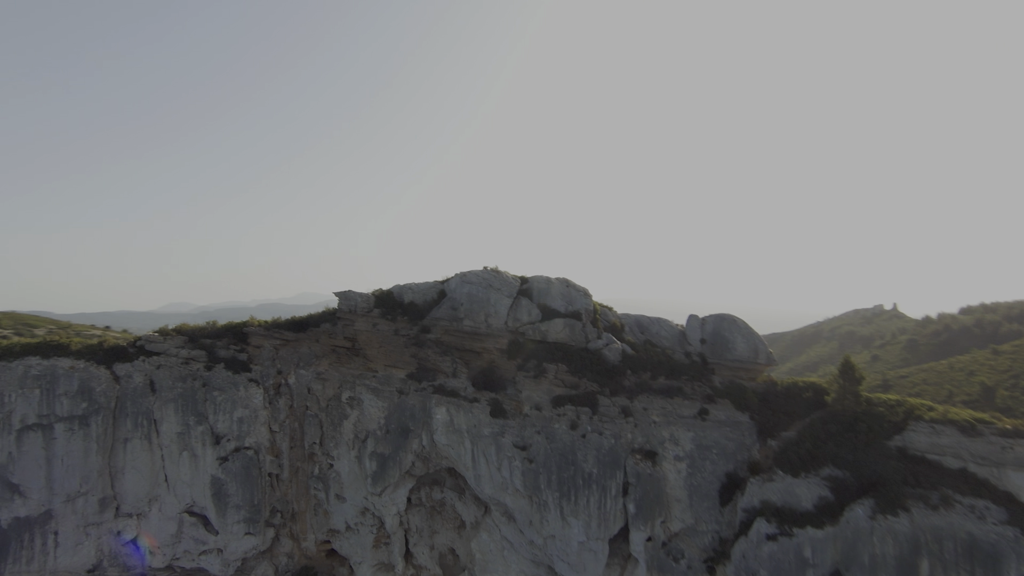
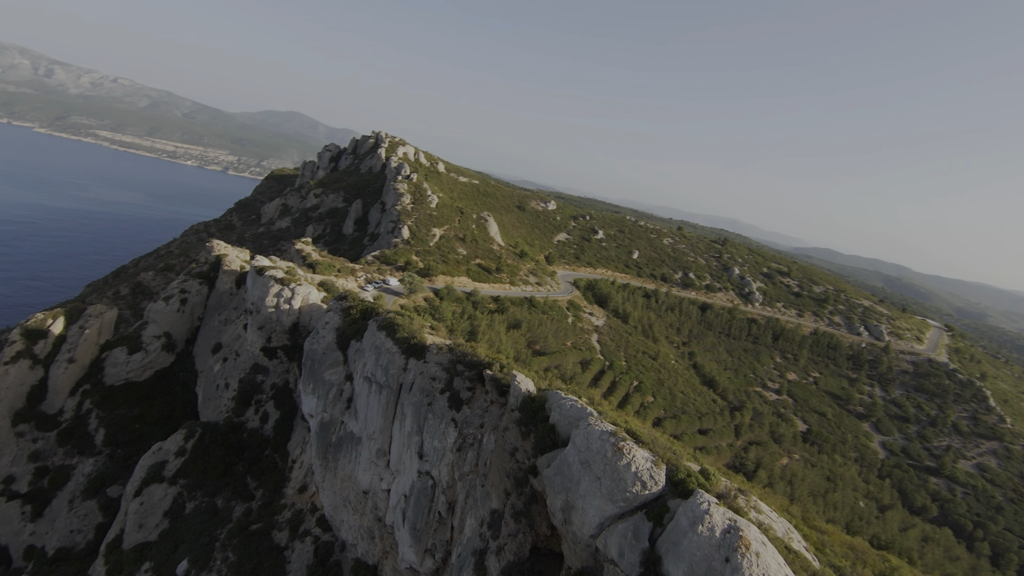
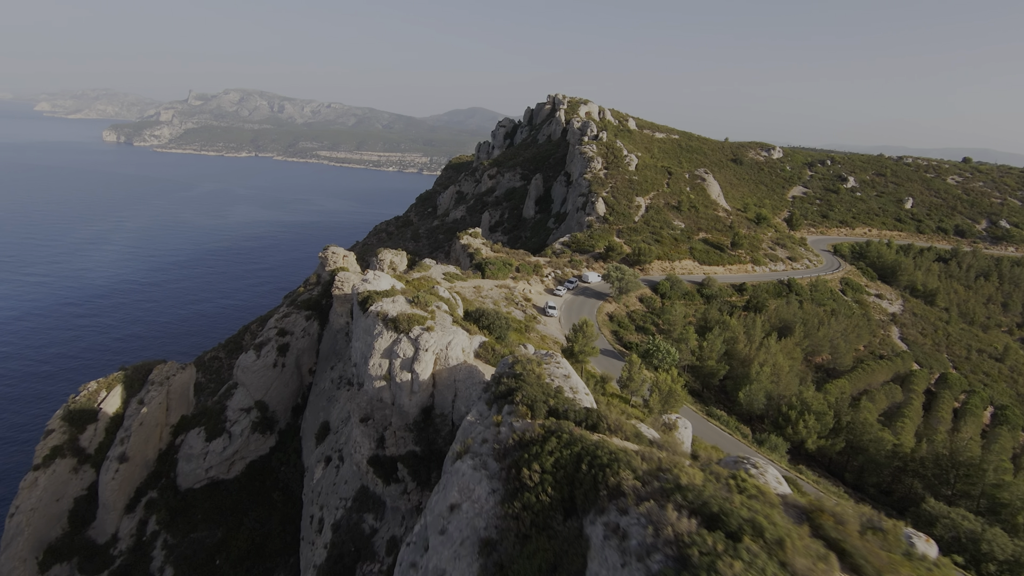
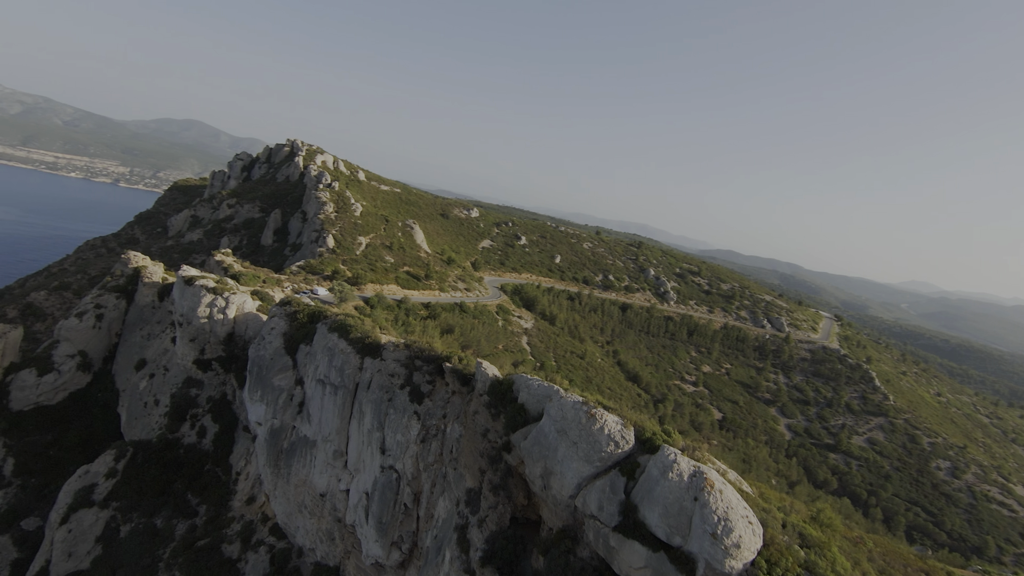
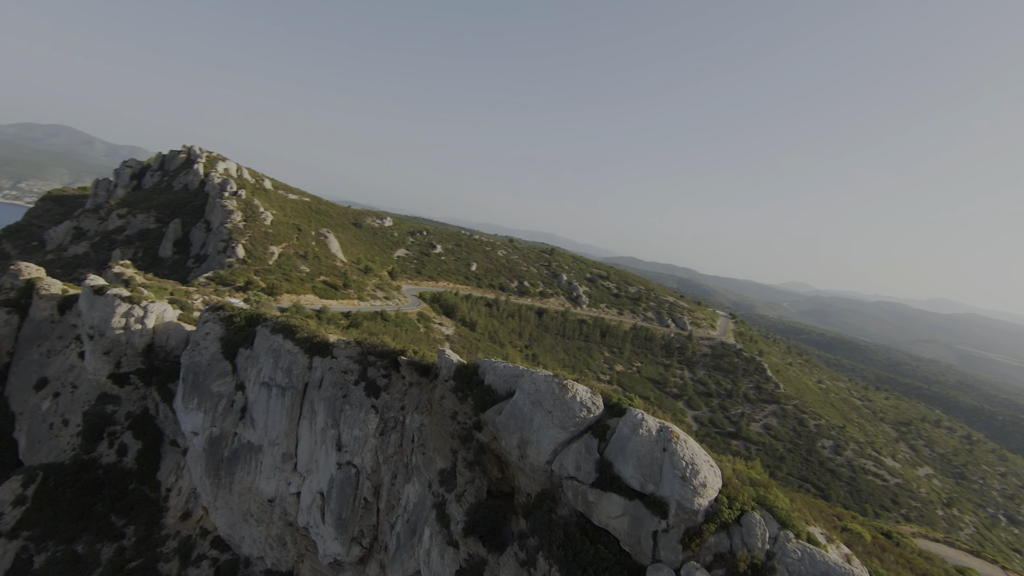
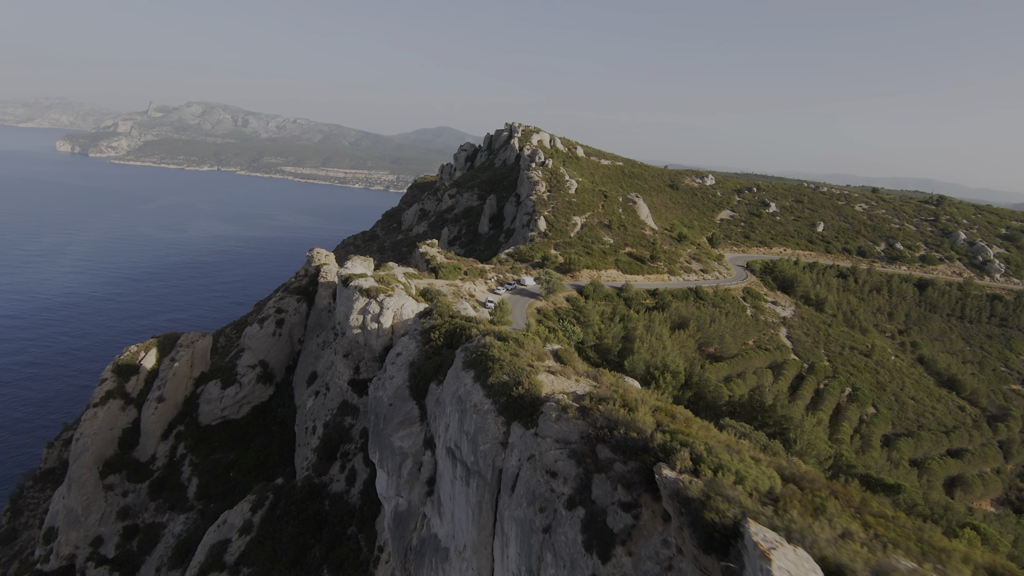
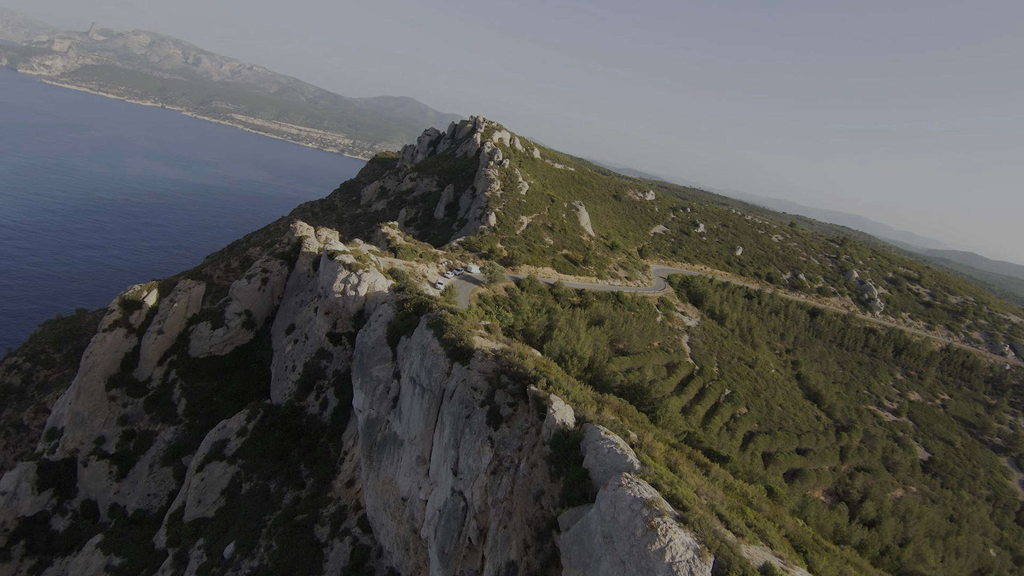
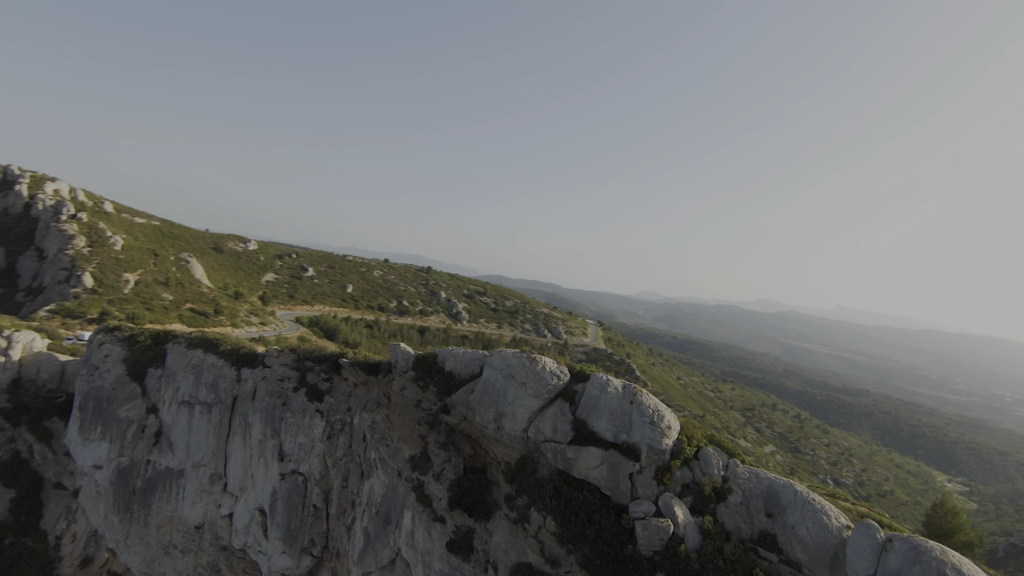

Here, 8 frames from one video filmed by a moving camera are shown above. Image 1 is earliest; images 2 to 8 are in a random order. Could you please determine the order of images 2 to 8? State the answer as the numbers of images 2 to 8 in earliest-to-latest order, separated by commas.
8, 5, 4, 2, 7, 6, 3
